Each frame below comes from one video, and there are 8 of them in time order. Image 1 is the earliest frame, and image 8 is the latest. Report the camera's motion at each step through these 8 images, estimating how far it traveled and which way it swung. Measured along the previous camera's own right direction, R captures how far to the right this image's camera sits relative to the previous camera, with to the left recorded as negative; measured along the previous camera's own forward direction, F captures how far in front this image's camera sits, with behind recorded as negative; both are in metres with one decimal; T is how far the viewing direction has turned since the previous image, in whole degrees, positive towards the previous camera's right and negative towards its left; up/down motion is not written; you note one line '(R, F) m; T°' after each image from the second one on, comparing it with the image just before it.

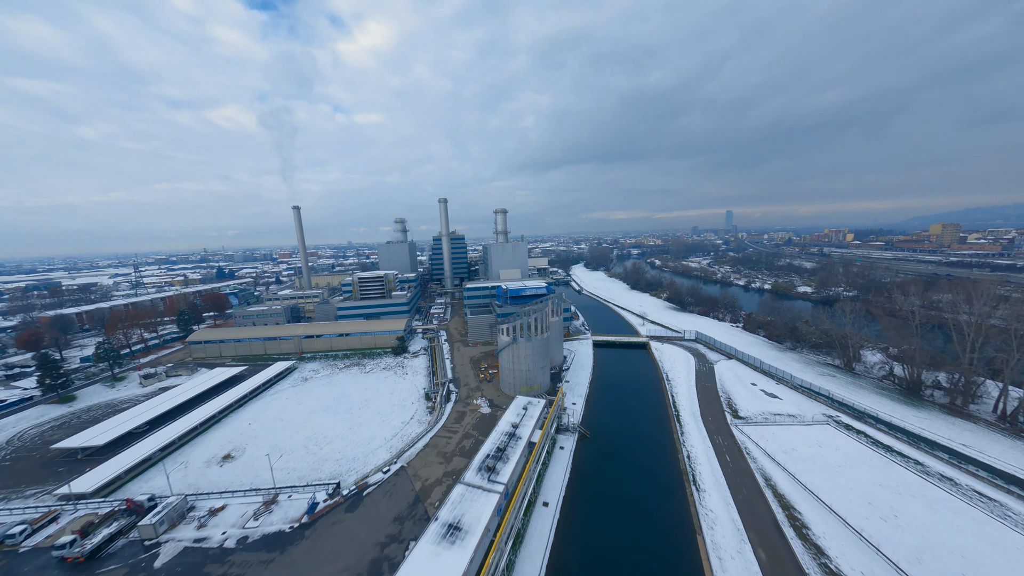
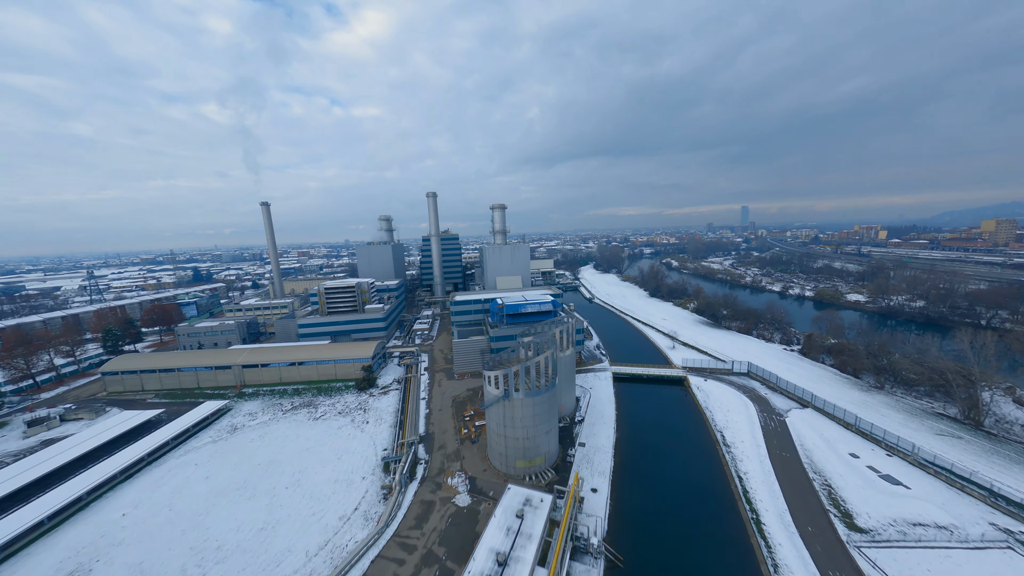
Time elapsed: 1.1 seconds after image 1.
(+0.5, +7.4) m; -1°
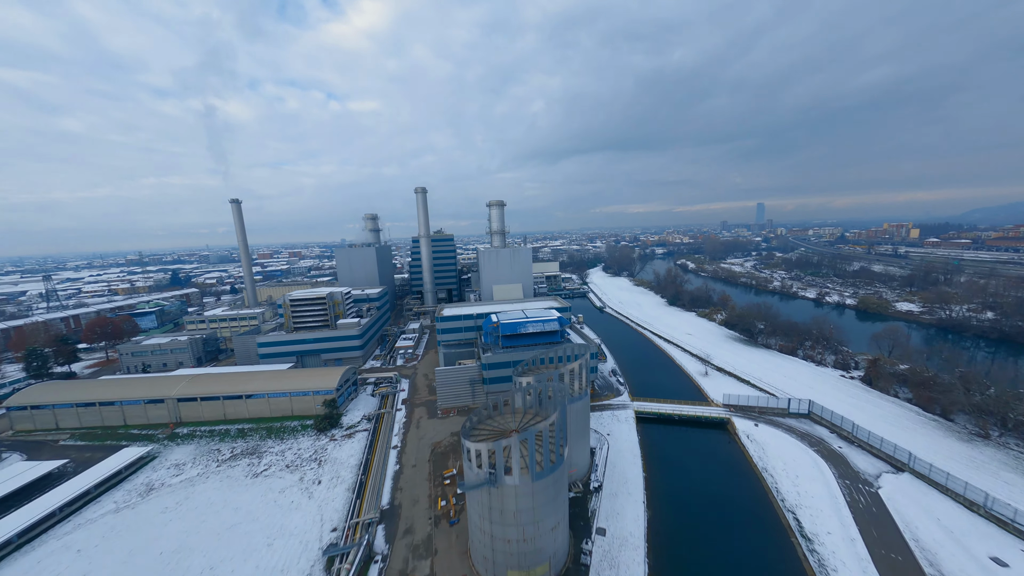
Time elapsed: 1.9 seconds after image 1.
(+0.4, +5.3) m; -1°
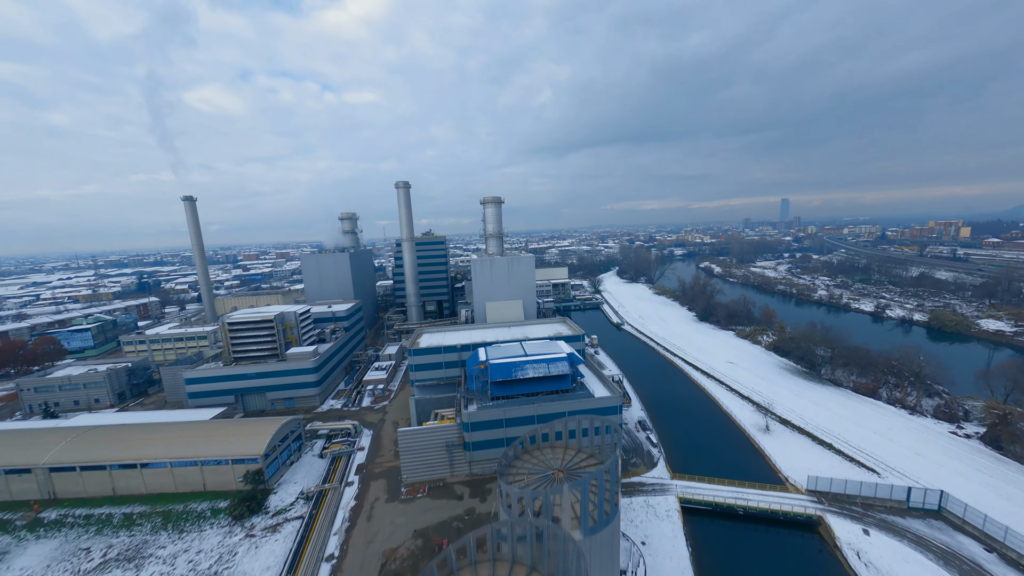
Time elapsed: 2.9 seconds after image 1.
(+0.5, +6.3) m; -1°
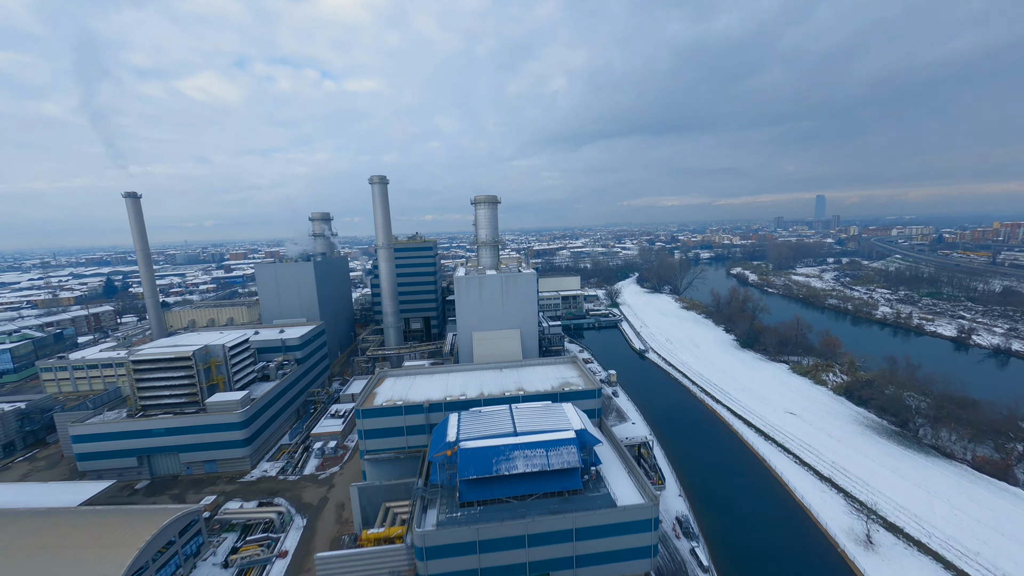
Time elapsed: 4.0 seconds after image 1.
(+0.7, +5.9) m; -2°
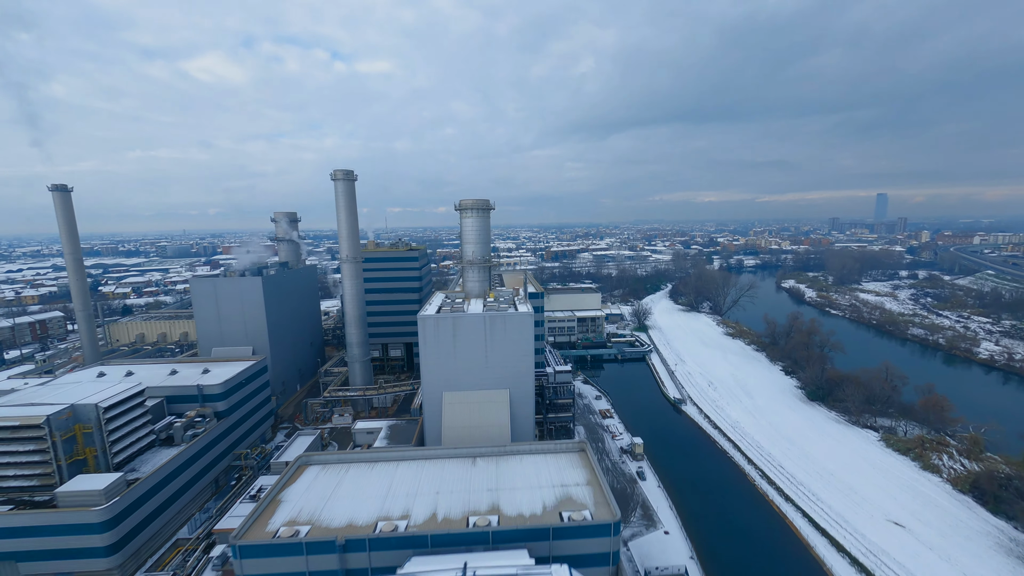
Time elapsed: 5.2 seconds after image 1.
(+1.1, +5.9) m; -3°
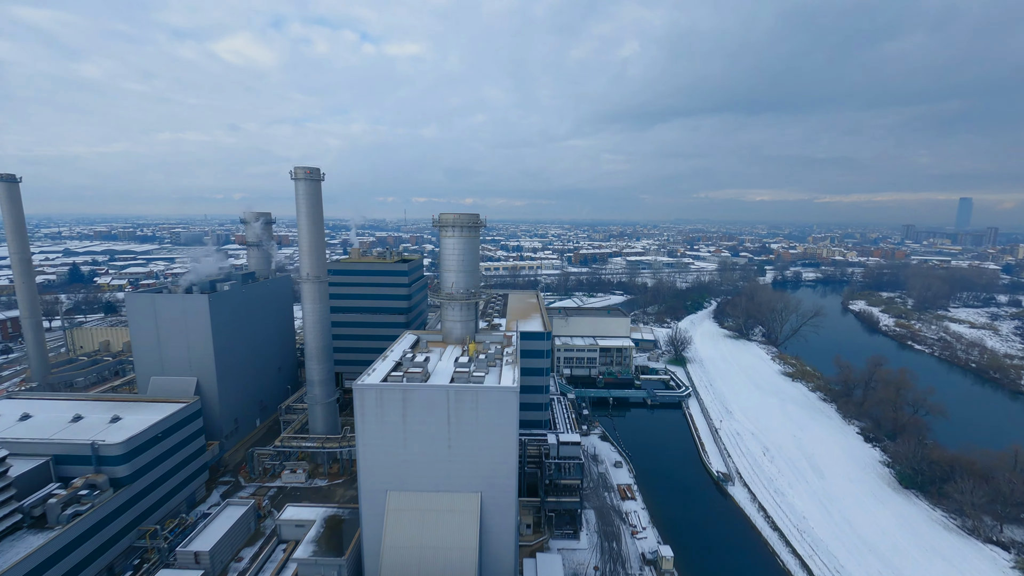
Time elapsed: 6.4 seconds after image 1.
(+1.1, +4.5) m; -4°
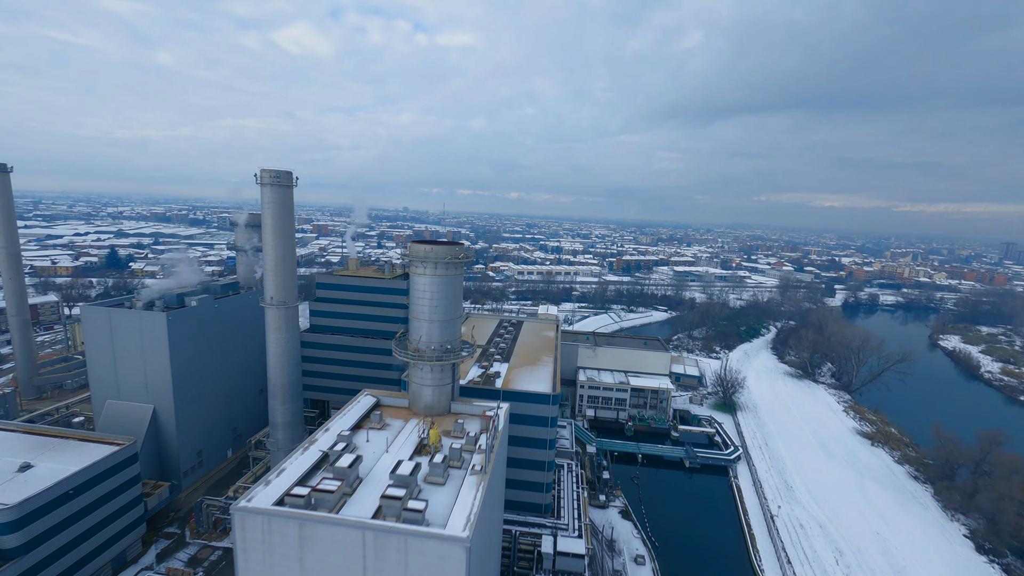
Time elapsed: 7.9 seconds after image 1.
(+1.0, +3.4) m; -5°
